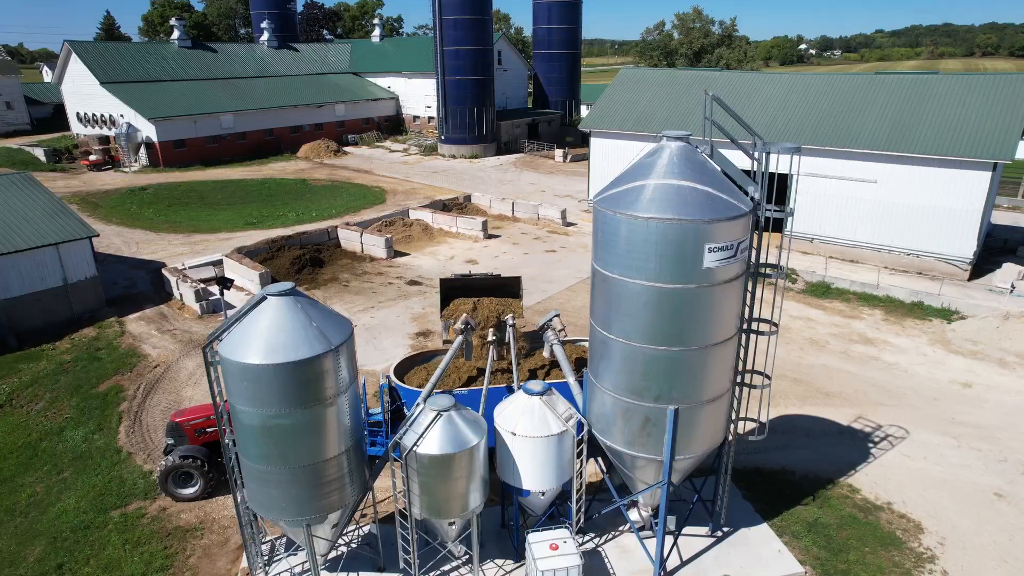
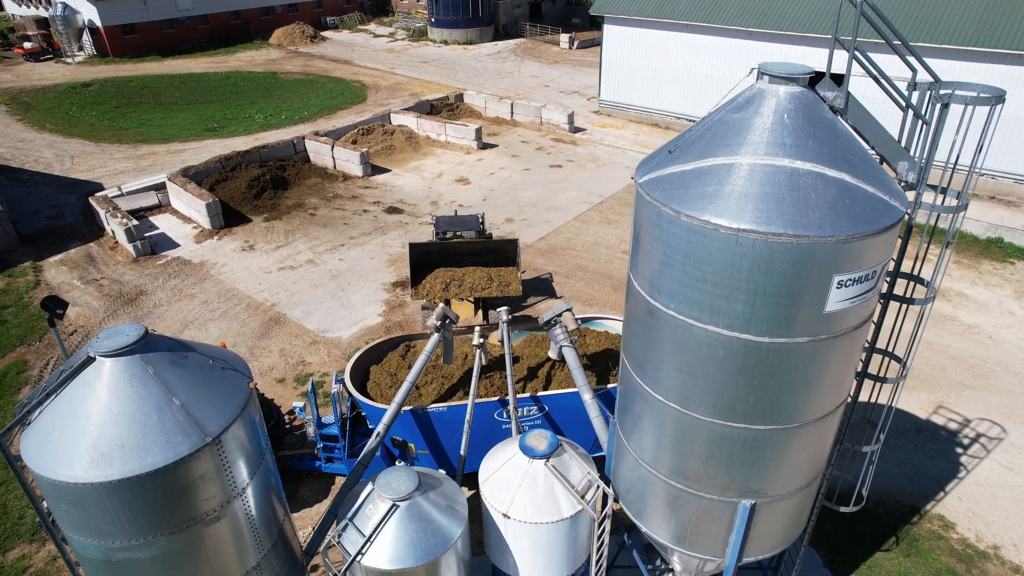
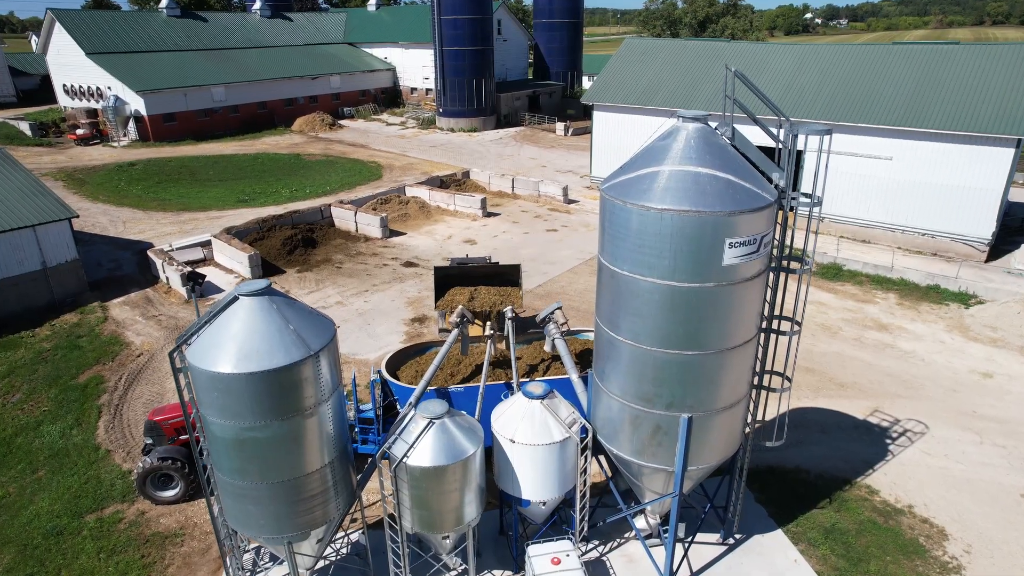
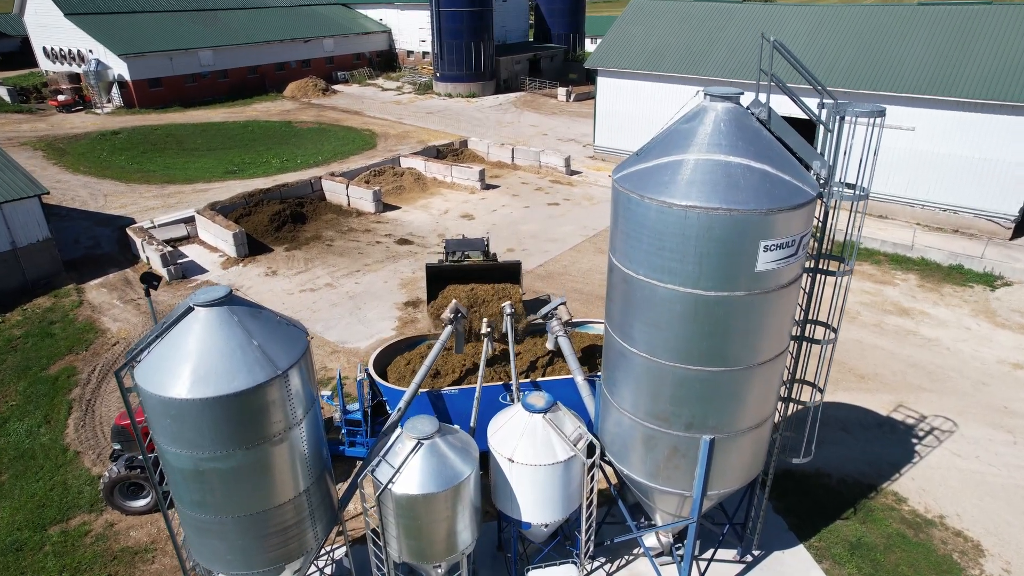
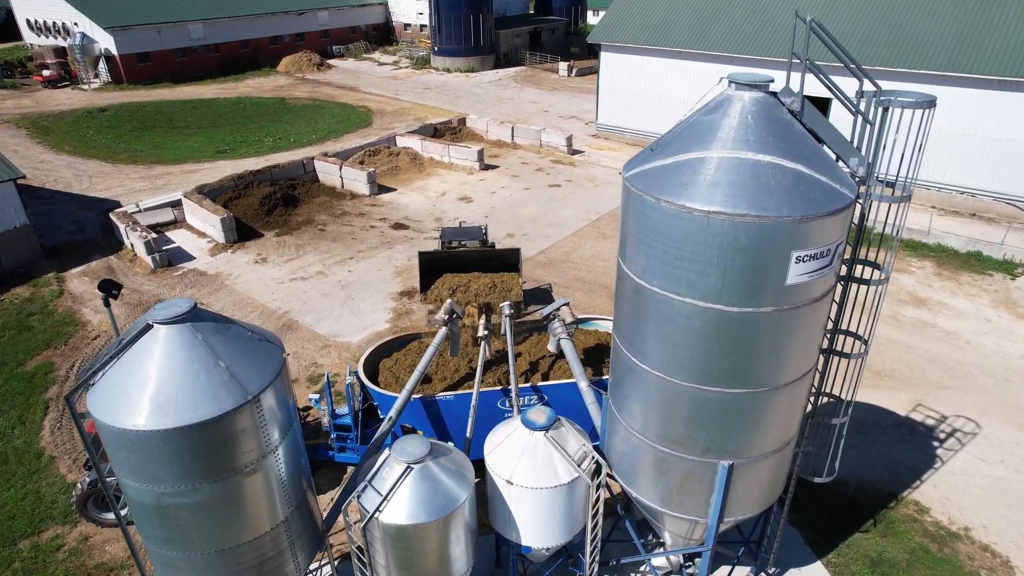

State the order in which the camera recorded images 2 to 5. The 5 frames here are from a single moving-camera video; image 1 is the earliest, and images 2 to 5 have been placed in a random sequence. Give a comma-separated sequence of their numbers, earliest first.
3, 4, 5, 2
